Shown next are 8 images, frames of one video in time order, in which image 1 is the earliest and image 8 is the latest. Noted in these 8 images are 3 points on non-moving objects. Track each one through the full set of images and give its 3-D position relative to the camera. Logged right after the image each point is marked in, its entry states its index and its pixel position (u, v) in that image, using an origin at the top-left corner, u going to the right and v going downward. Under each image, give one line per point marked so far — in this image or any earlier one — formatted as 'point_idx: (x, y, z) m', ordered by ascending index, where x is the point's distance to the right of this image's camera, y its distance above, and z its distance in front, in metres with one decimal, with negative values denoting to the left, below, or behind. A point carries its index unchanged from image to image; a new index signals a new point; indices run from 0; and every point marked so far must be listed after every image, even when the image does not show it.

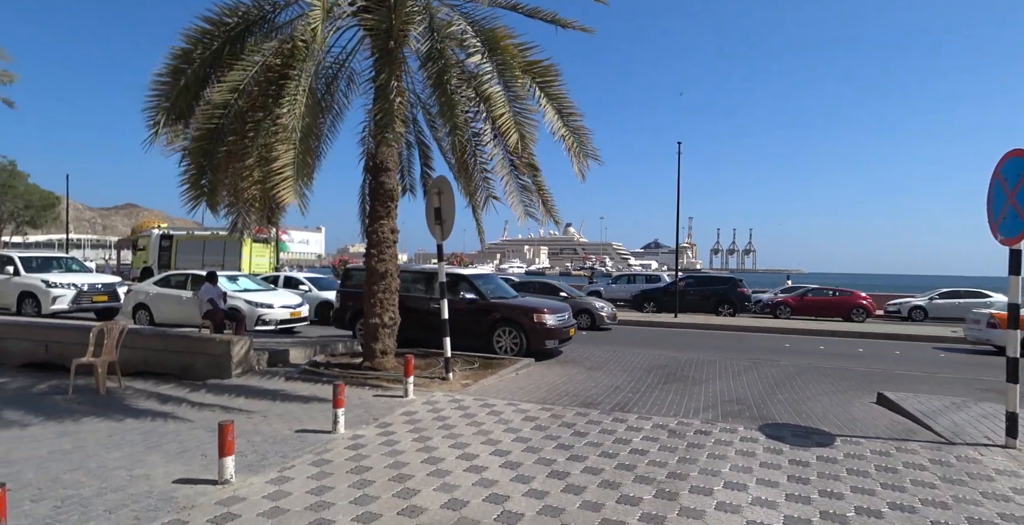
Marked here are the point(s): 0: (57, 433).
0: (-4.6, -1.8, +5.8) m
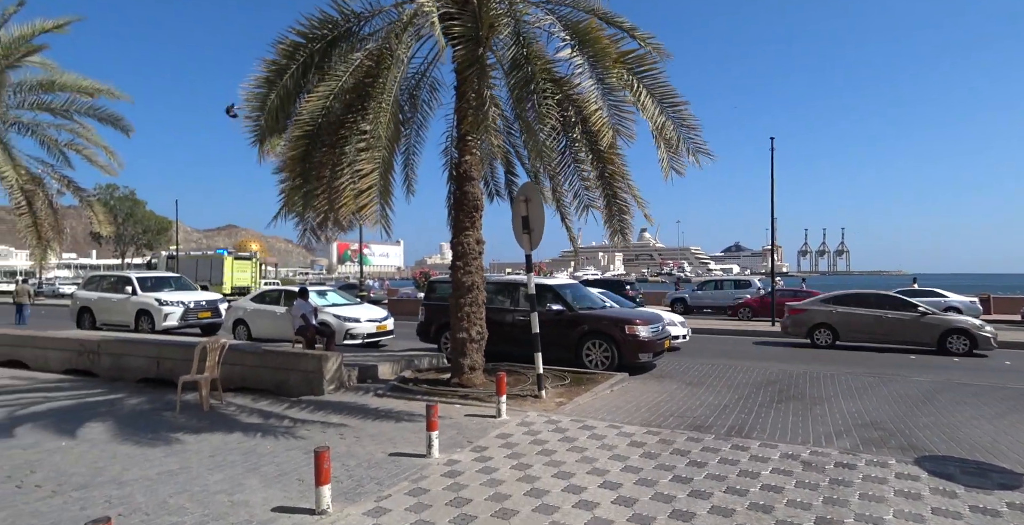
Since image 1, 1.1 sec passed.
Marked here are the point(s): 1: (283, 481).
0: (-3.6, -2.0, +6.0) m
1: (-1.8, -1.7, +4.6) m
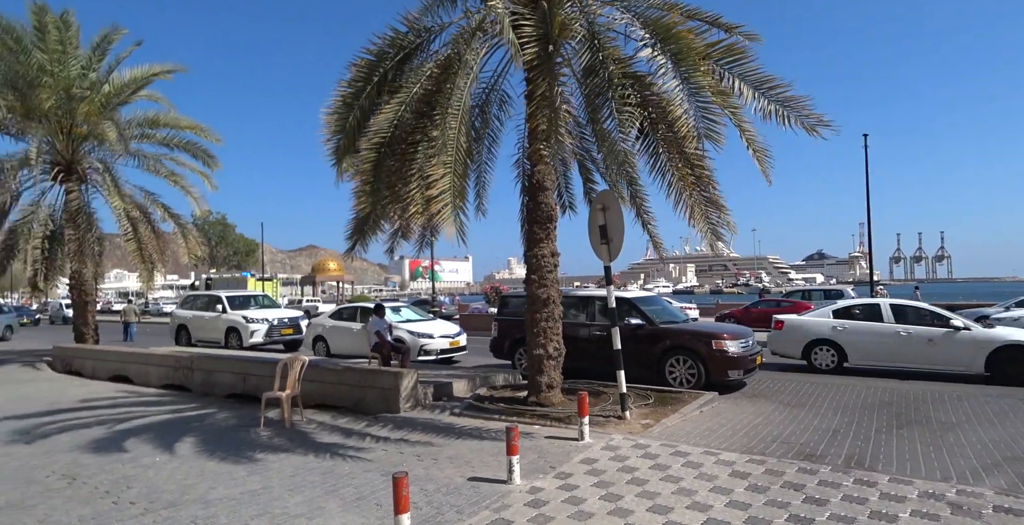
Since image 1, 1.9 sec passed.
0: (-2.7, -2.2, +6.1) m
1: (-1.1, -1.9, +4.4) m
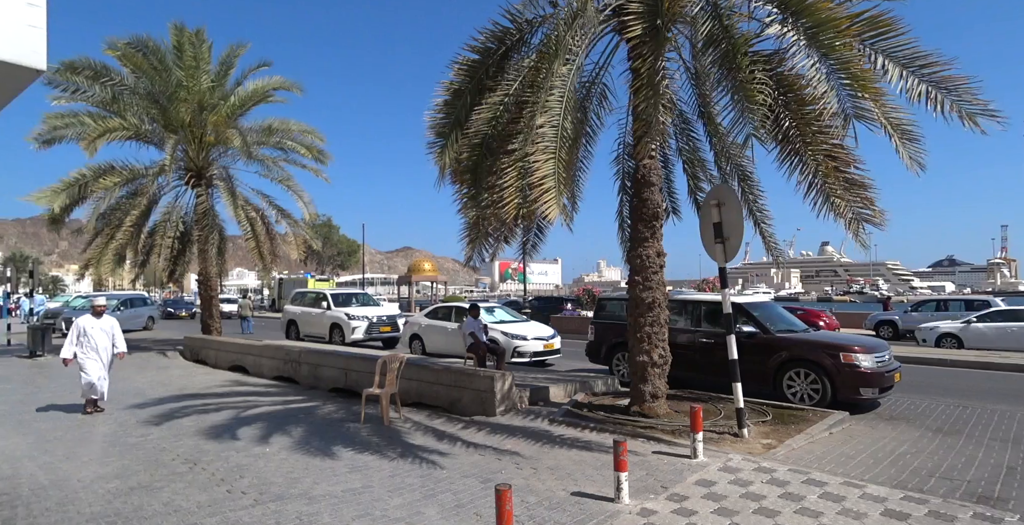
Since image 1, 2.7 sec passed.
0: (-1.7, -2.2, +6.1) m
1: (-0.4, -1.8, +4.3) m
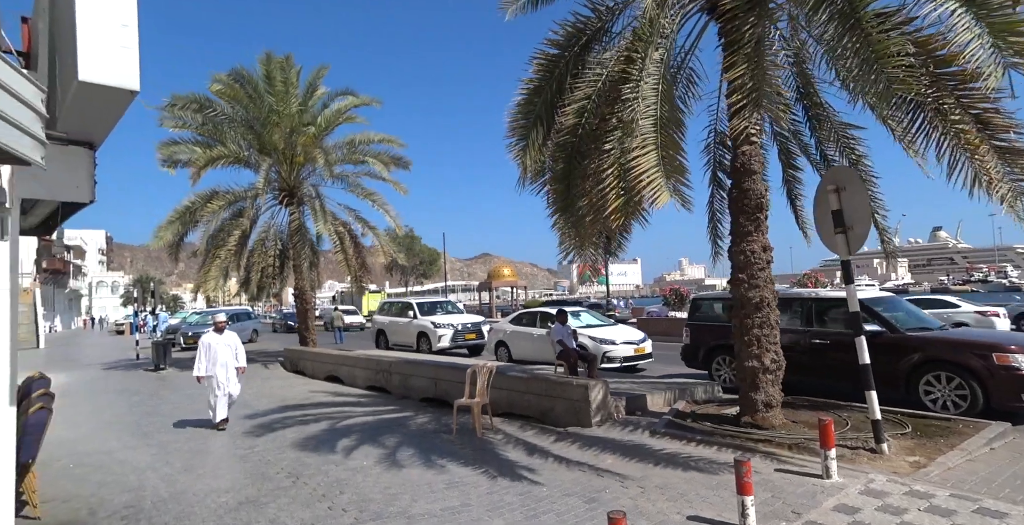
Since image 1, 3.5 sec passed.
0: (-0.7, -2.3, +5.9) m
1: (+0.4, -1.9, +3.9) m
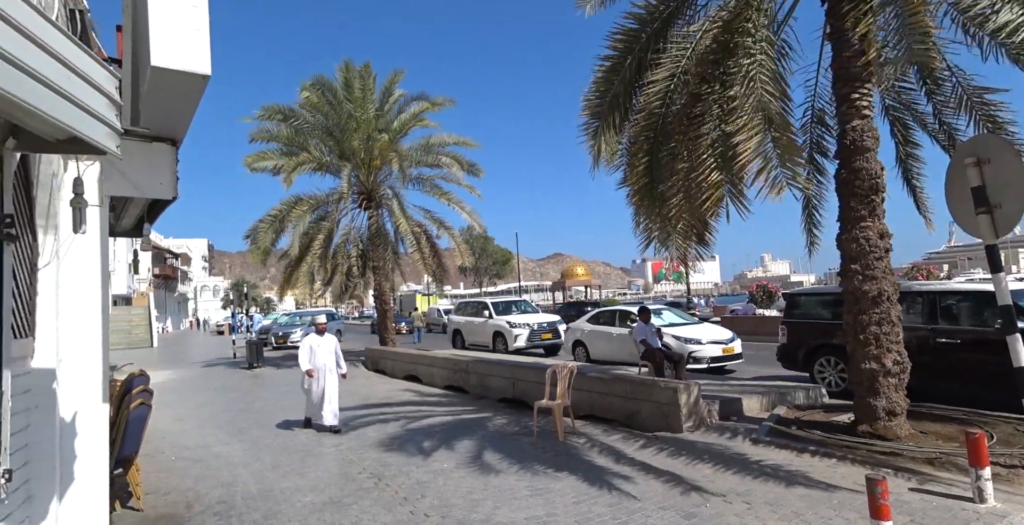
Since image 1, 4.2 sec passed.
0: (+0.2, -2.2, +5.6) m
1: (+1.0, -1.8, +3.5) m
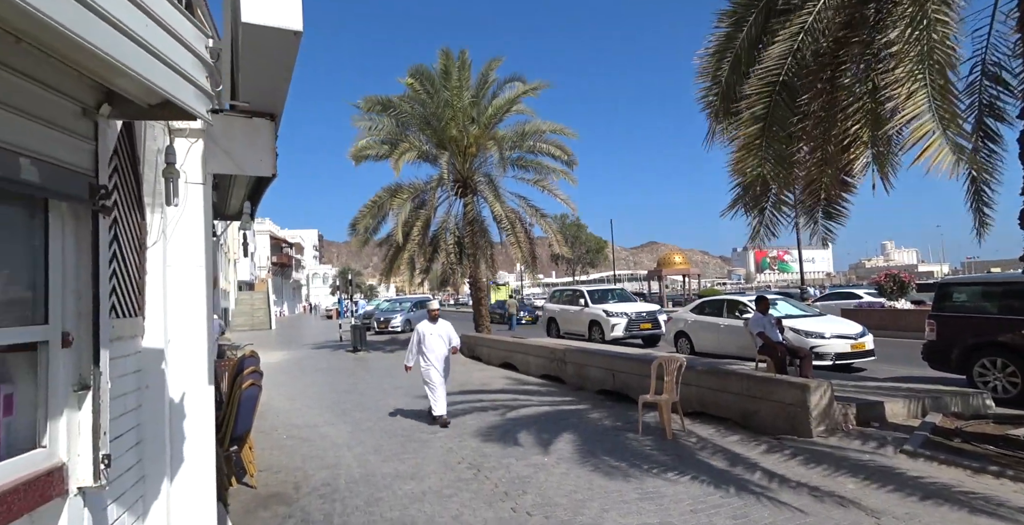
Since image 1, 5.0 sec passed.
0: (+1.2, -2.1, +5.1) m
1: (+1.6, -1.7, +2.9) m
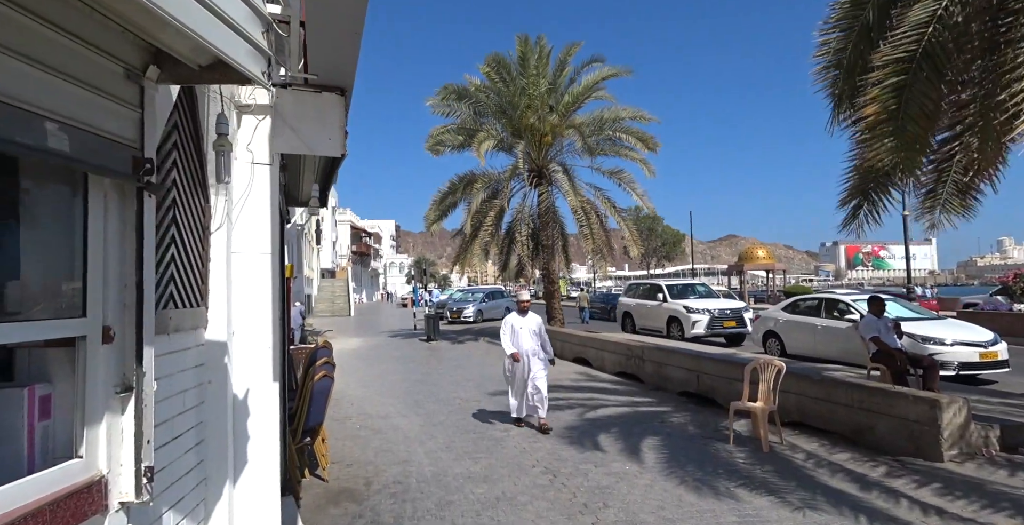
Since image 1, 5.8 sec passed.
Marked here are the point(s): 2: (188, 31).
0: (+1.8, -2.0, +4.4) m
1: (+2.0, -1.7, +2.2) m
2: (-1.1, +0.8, +1.8) m
